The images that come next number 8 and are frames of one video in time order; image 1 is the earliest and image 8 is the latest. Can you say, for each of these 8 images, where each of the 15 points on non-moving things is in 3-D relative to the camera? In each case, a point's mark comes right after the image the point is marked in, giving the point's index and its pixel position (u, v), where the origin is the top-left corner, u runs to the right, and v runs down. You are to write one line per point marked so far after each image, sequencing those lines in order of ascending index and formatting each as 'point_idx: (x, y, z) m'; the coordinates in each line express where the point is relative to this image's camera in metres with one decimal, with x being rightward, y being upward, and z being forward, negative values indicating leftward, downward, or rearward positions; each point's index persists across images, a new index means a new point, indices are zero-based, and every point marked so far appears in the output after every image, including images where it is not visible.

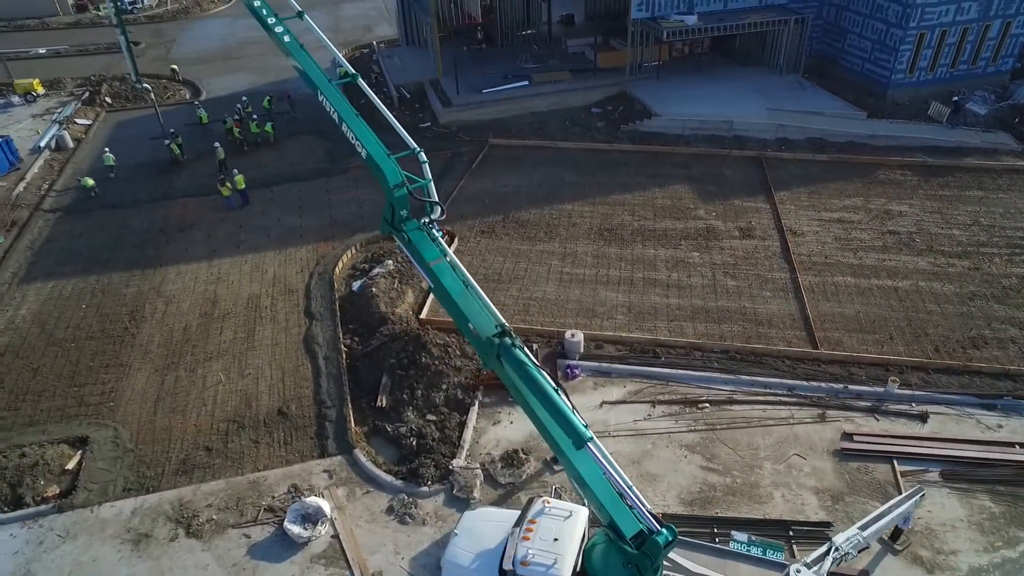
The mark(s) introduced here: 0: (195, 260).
0: (-8.5, +0.8, +19.2) m
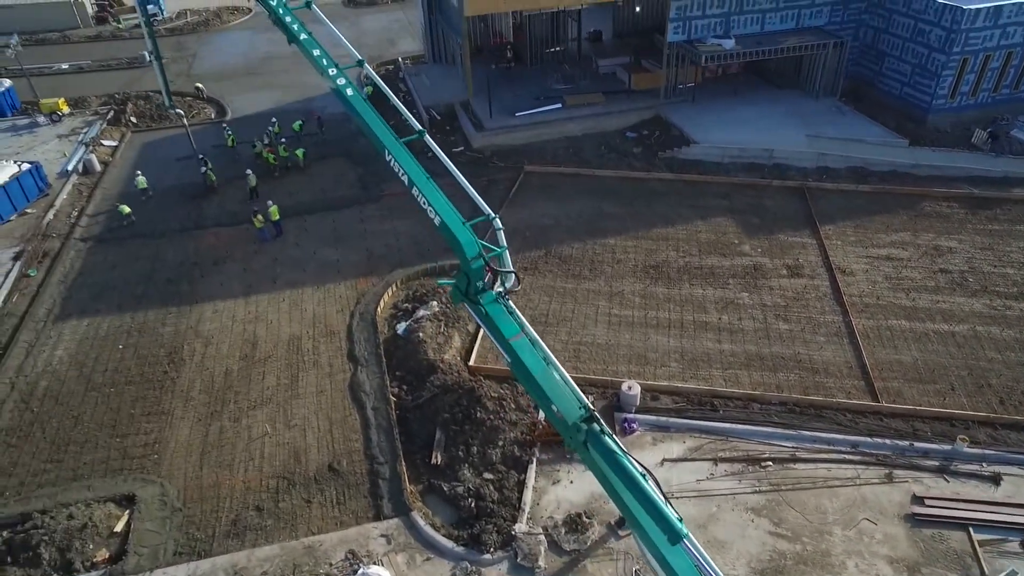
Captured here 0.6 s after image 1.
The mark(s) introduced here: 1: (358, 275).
0: (-7.4, -0.2, +18.8) m
1: (-4.2, +0.3, +19.4) m
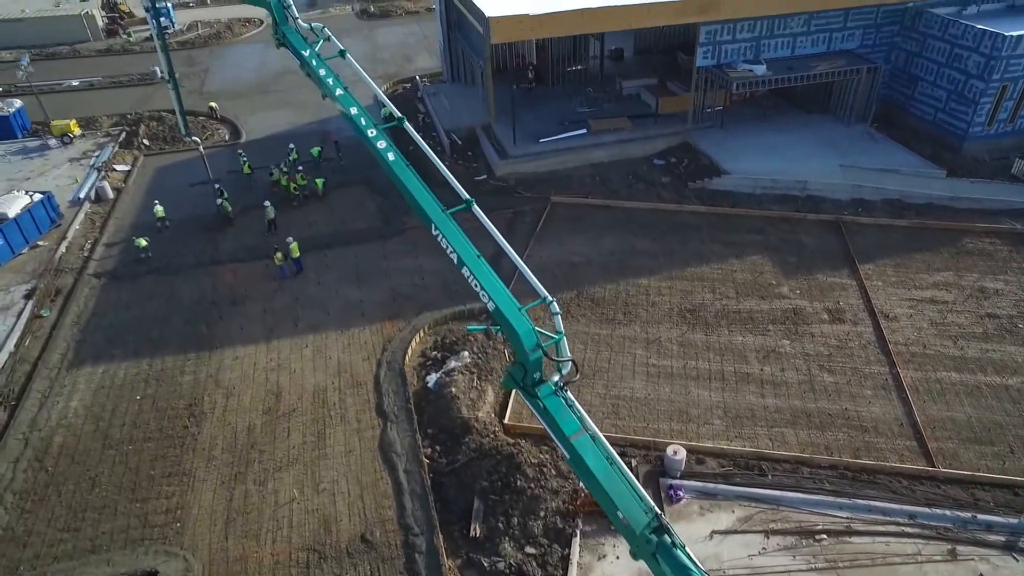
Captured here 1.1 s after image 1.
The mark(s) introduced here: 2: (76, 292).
0: (-6.6, -1.3, +18.1) m
1: (-3.3, -0.8, +18.7) m
2: (-12.1, -0.1, +20.0) m
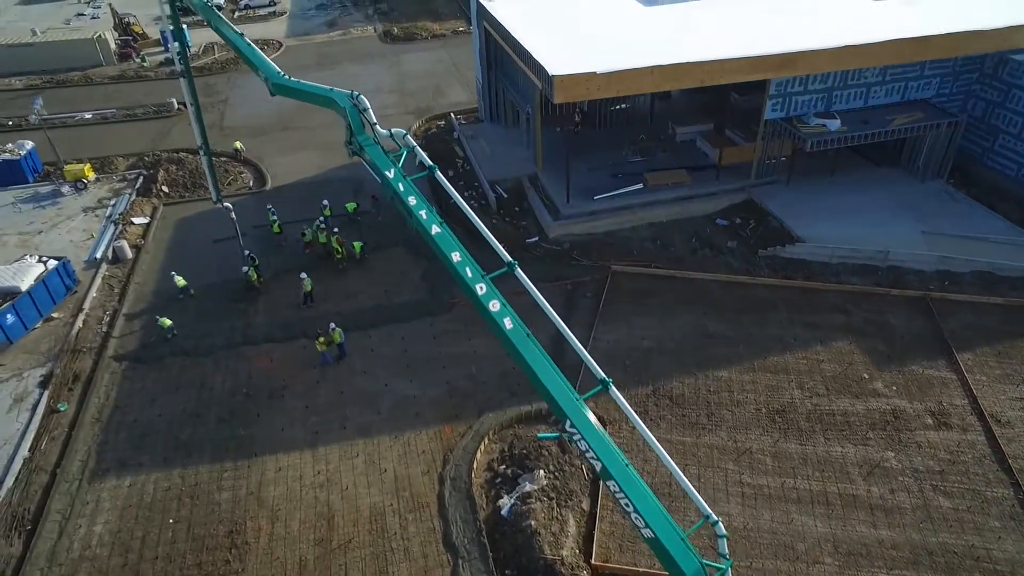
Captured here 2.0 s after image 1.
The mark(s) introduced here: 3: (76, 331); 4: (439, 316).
0: (-4.9, -3.6, +16.2) m
1: (-1.7, -3.1, +16.8) m
2: (-10.4, -2.3, +18.0) m
3: (-11.8, -1.2, +19.5) m
4: (-2.0, -0.8, +19.9) m
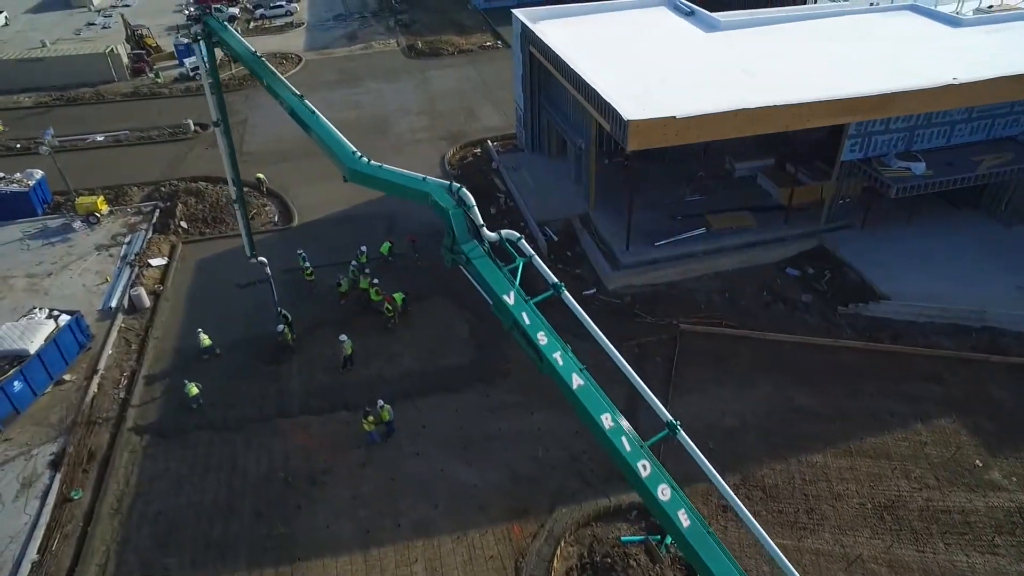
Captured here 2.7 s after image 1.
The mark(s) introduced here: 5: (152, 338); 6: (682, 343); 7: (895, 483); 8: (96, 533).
0: (-3.3, -5.1, +14.2) m
1: (-0.1, -4.7, +14.8) m
2: (-8.9, -3.8, +16.0) m
3: (-10.3, -2.6, +17.5) m
4: (-0.4, -2.4, +17.9) m
5: (-9.7, -1.4, +19.5) m
6: (+4.6, -1.4, +19.4) m
7: (+8.4, -4.3, +15.7) m
8: (-8.3, -4.9, +14.3) m
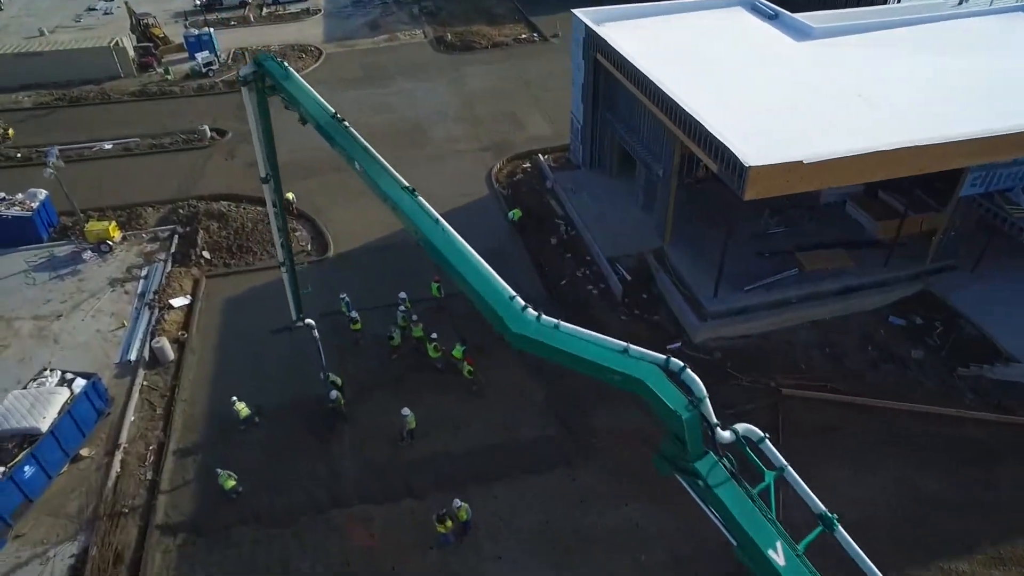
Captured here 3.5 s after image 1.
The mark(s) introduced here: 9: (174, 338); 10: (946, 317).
0: (-1.4, -6.7, +11.8) m
1: (+1.8, -6.2, +12.4) m
2: (-7.0, -5.2, +13.6) m
3: (-8.4, -4.0, +15.1) m
4: (+1.5, -3.8, +15.5) m
5: (-7.8, -2.7, +17.0) m
6: (+6.5, -2.8, +17.0) m
7: (+10.3, -5.8, +13.4) m
8: (-6.4, -6.4, +12.0) m
9: (-8.8, -1.4, +18.7) m
10: (+11.7, -0.7, +19.3) m
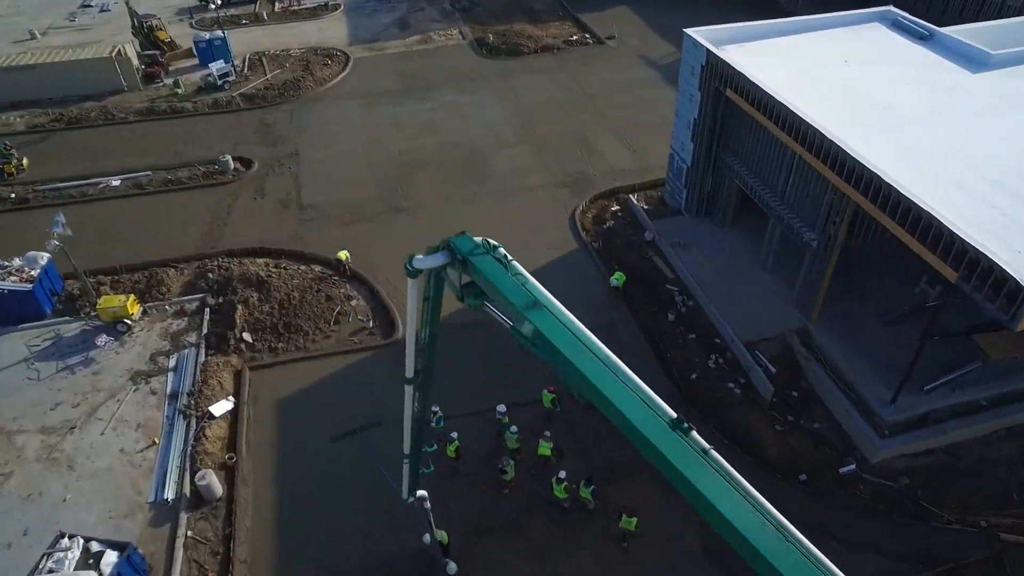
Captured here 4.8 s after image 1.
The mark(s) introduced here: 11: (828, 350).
0: (+1.4, -9.2, +8.2) m
1: (+4.7, -8.7, +8.9) m
2: (-4.1, -7.7, +9.9) m
3: (-5.5, -6.5, +11.3) m
4: (+4.3, -6.2, +11.8) m
5: (-5.0, -5.1, +13.2) m
6: (+9.3, -5.1, +13.4) m
7: (+13.2, -8.2, +9.9) m
8: (-3.5, -8.9, +8.3) m
9: (-6.0, -3.7, +14.9) m
10: (+14.5, -2.8, +15.7) m
11: (+7.3, -1.4, +16.8) m
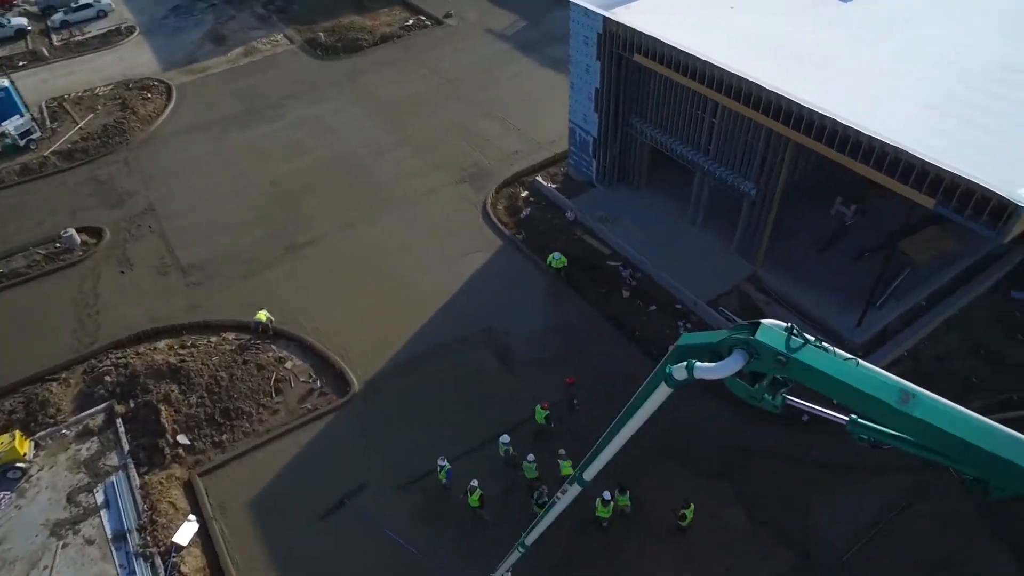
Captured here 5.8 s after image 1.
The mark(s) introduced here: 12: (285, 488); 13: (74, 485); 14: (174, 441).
0: (+4.5, -9.1, +8.1) m
1: (+7.3, -7.8, +9.4) m
2: (-1.4, -9.0, +8.5) m
3: (-3.4, -8.1, +9.5) m
4: (+5.8, -5.4, +12.1) m
5: (-3.6, -6.6, +11.4) m
6: (+9.9, -3.1, +14.5) m
7: (+15.0, -5.3, +12.2) m
8: (-0.2, -10.1, +7.2) m
9: (-5.3, -5.5, +12.7) m
10: (+13.8, +0.3, +17.7) m
11: (+6.4, 0.0, +17.2) m
12: (-4.4, -4.0, +14.5) m
13: (-8.8, -4.0, +14.7) m
14: (-7.0, -3.2, +15.2) m
